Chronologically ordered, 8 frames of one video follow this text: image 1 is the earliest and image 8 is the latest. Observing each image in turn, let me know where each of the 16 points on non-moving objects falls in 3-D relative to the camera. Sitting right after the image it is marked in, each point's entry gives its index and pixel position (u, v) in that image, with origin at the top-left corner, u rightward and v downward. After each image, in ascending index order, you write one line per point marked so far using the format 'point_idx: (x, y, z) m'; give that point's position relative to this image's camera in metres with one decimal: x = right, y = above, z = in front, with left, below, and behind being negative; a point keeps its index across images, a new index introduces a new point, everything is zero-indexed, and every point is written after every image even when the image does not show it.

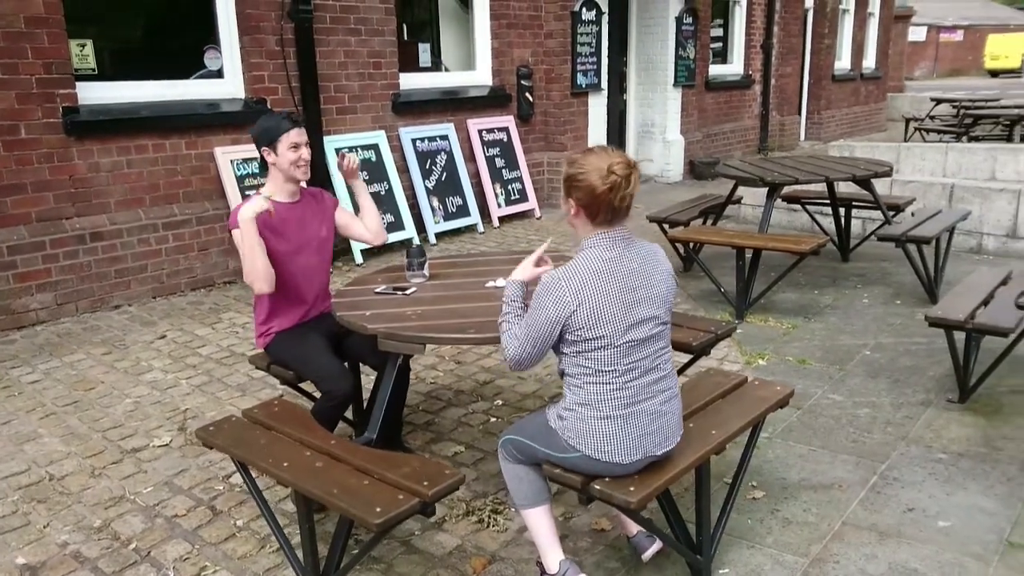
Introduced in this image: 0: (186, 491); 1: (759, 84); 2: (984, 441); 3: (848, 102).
0: (-1.4, -0.8, +3.4) m
1: (+4.0, +3.3, +13.1) m
2: (+2.0, -0.6, +3.5) m
3: (+6.6, +3.7, +16.1) m
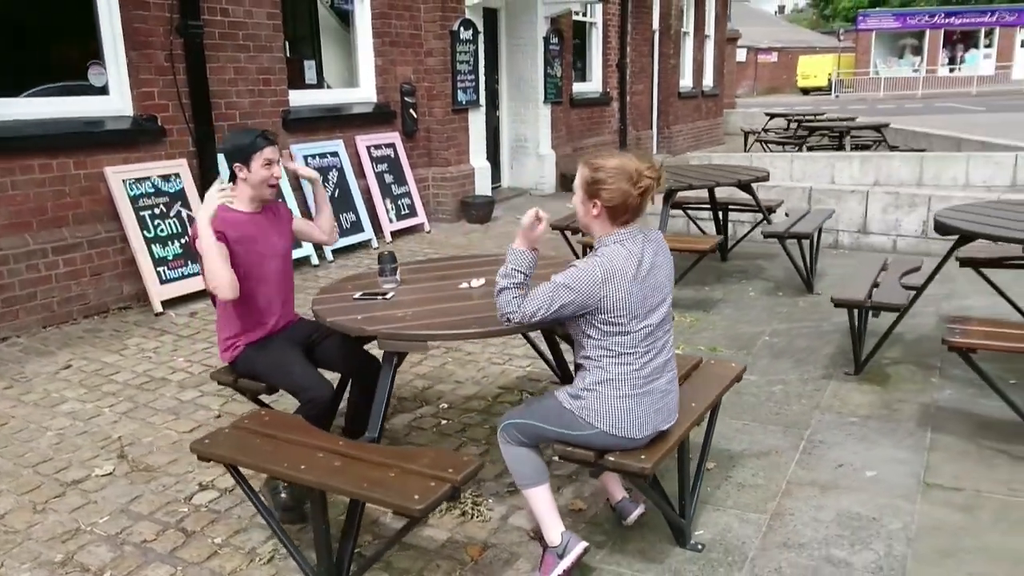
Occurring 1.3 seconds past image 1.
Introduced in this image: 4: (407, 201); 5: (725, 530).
0: (-1.5, -0.9, +3.3) m
1: (+1.8, +3.2, +13.9) m
2: (+1.8, -0.6, +4.0) m
3: (+3.8, +3.6, +17.3) m
4: (-1.1, +0.9, +8.6) m
5: (+0.8, -0.9, +3.0) m
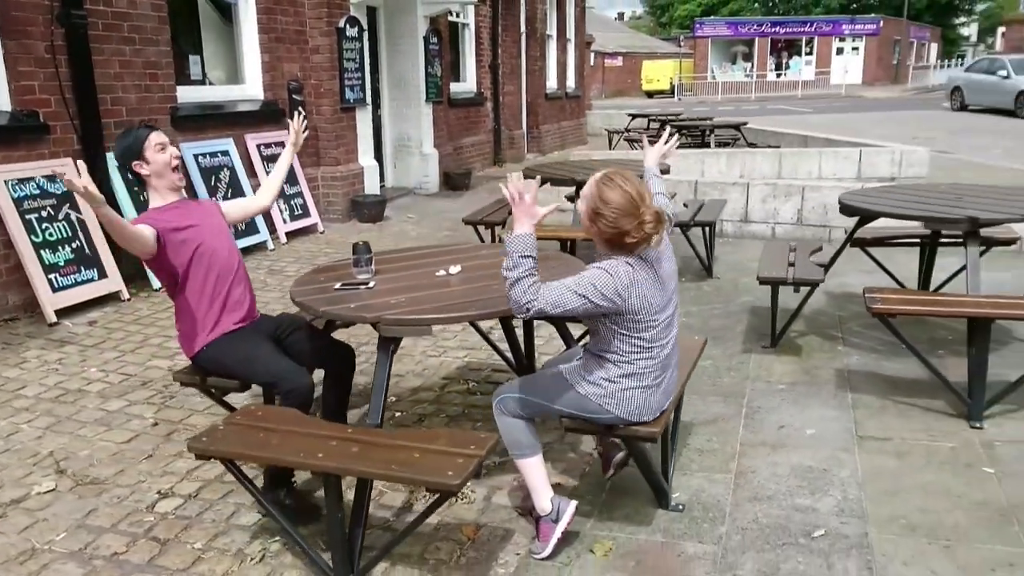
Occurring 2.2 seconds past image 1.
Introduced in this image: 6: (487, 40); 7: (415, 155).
0: (-1.5, -0.9, +3.1) m
1: (-0.4, +3.2, +14.1) m
2: (+1.6, -0.4, +4.4) m
3: (+1.0, +3.7, +17.8) m
4: (-2.2, +0.9, +8.4) m
5: (+0.7, -0.8, +3.2) m
6: (-0.4, +4.2, +13.8) m
7: (-1.3, +1.8, +11.1) m
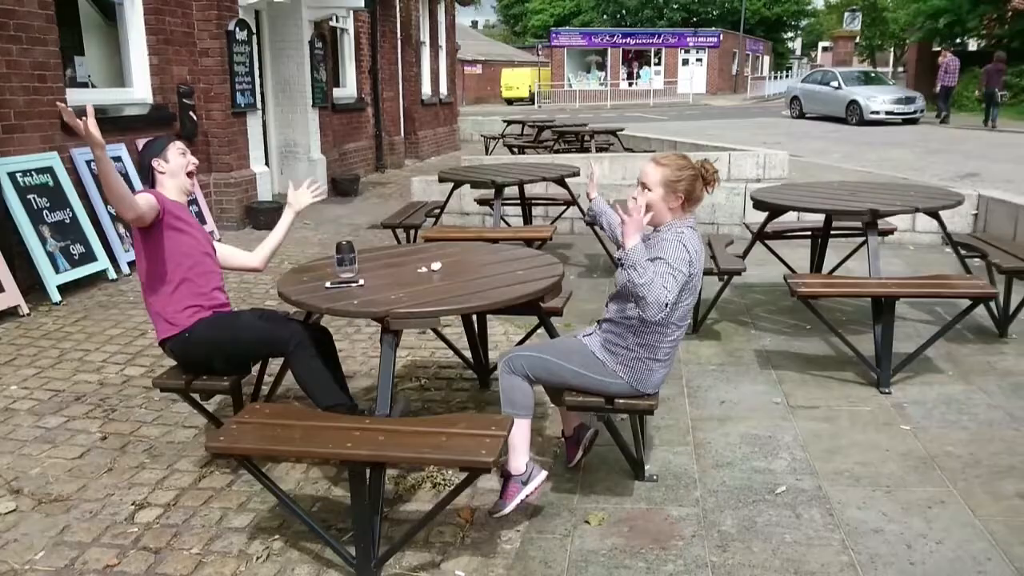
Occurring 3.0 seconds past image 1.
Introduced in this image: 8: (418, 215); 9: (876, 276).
0: (-1.6, -0.9, +3.0) m
1: (-2.4, +3.1, +14.1) m
2: (+1.3, -0.4, +4.8) m
3: (-1.7, +3.6, +18.0) m
4: (-3.2, +0.8, +8.2) m
5: (+0.7, -0.8, +3.5) m
6: (-2.5, +4.1, +13.7) m
7: (-2.8, +1.7, +11.0) m
8: (-0.8, +0.6, +6.7) m
9: (+2.0, +0.1, +4.4) m
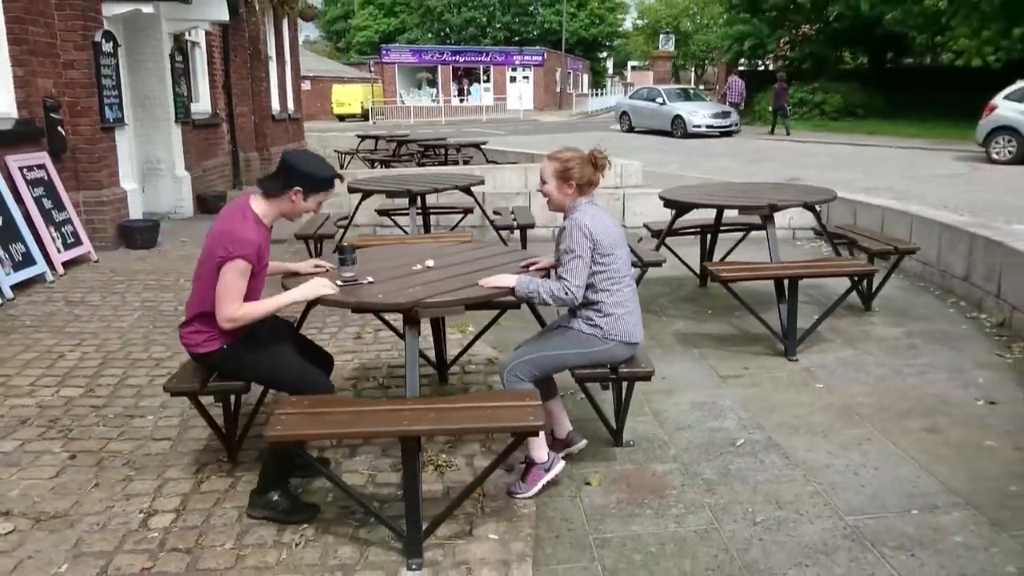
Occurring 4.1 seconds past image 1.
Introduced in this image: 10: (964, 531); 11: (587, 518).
0: (-1.5, -1.0, +3.0) m
1: (-4.8, +2.8, +13.7) m
2: (+0.9, -0.3, +5.3) m
3: (-5.0, +3.2, +17.6) m
4: (-4.2, +0.6, +7.7) m
5: (+0.6, -0.7, +4.0) m
6: (-4.8, +3.8, +13.4) m
7: (-4.5, +1.4, +10.6) m
8: (-1.5, +0.5, +6.8) m
9: (+1.7, +0.2, +5.1) m
10: (+1.6, -0.9, +3.0) m
11: (+0.3, -0.9, +3.2) m
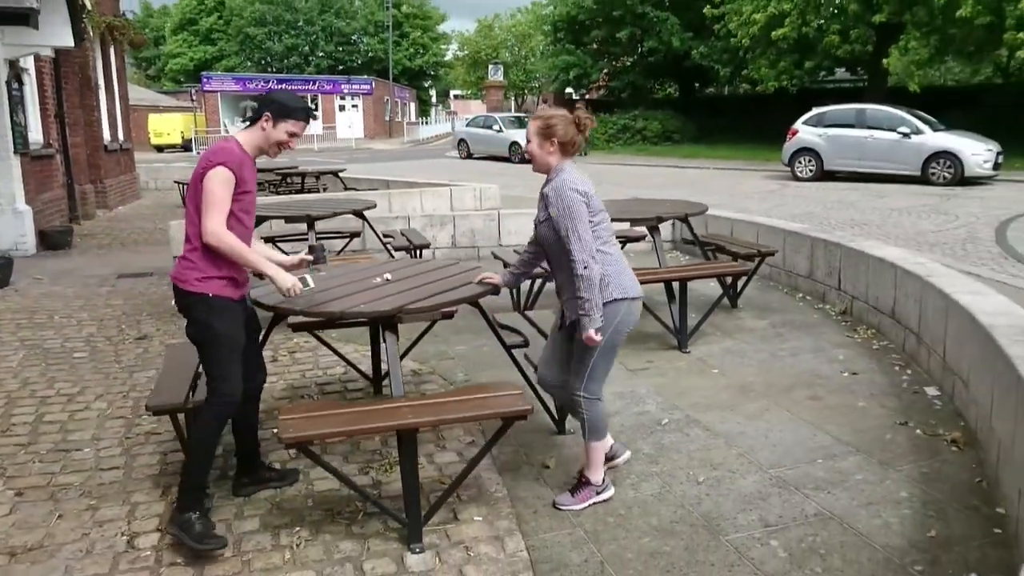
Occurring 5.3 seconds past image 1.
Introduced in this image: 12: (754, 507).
0: (-1.5, -1.1, +3.0) m
1: (-7.2, +2.1, +12.9) m
2: (+0.3, -0.4, +5.8) m
3: (-8.1, +2.4, +16.7) m
4: (-5.2, +0.2, +7.1) m
5: (+0.3, -0.7, +4.4) m
6: (-7.1, +3.1, +12.6) m
7: (-6.1, +0.9, +9.9) m
8: (-2.4, +0.3, +6.8) m
9: (+1.1, +0.2, +5.8) m
10: (+1.6, -0.8, +3.6) m
11: (+0.2, -0.9, +3.6) m
12: (+1.0, -0.9, +3.4) m
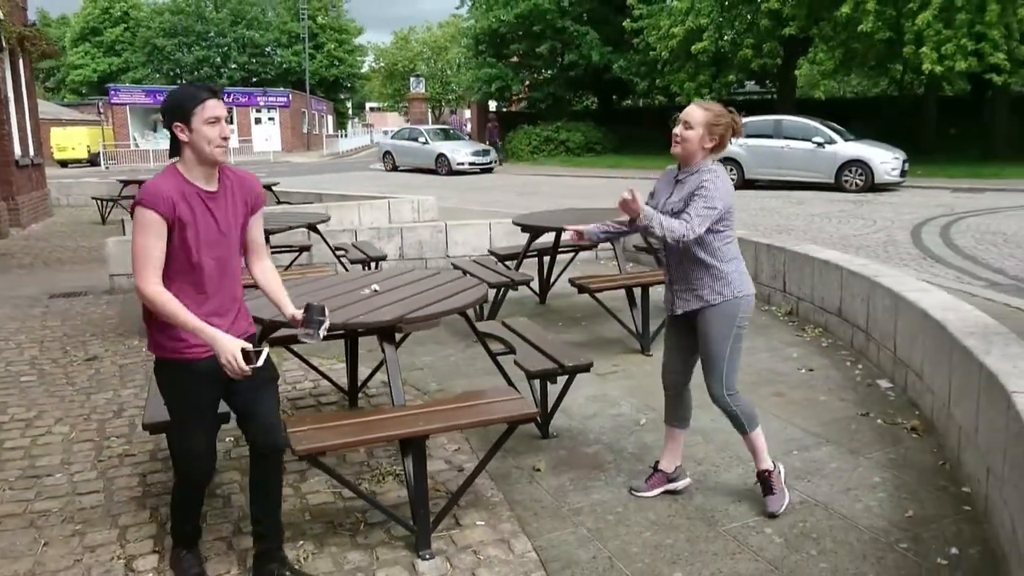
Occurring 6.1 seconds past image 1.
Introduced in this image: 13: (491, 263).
0: (-1.4, -1.1, +3.0) m
1: (-8.1, +1.8, +12.2) m
2: (+0.1, -0.4, +5.9) m
3: (-9.5, +2.0, +16.0) m
4: (-5.6, 0.0, +6.7) m
5: (+0.2, -0.7, +4.5) m
6: (-8.1, +2.8, +12.0) m
7: (-6.7, +0.6, +9.3) m
8: (-2.8, +0.1, +6.6) m
9: (+0.8, +0.1, +6.0) m
10: (+1.5, -0.8, +3.9) m
11: (+0.2, -0.9, +3.7) m
12: (+1.0, -0.9, +3.5) m
13: (-0.2, +0.2, +6.6) m
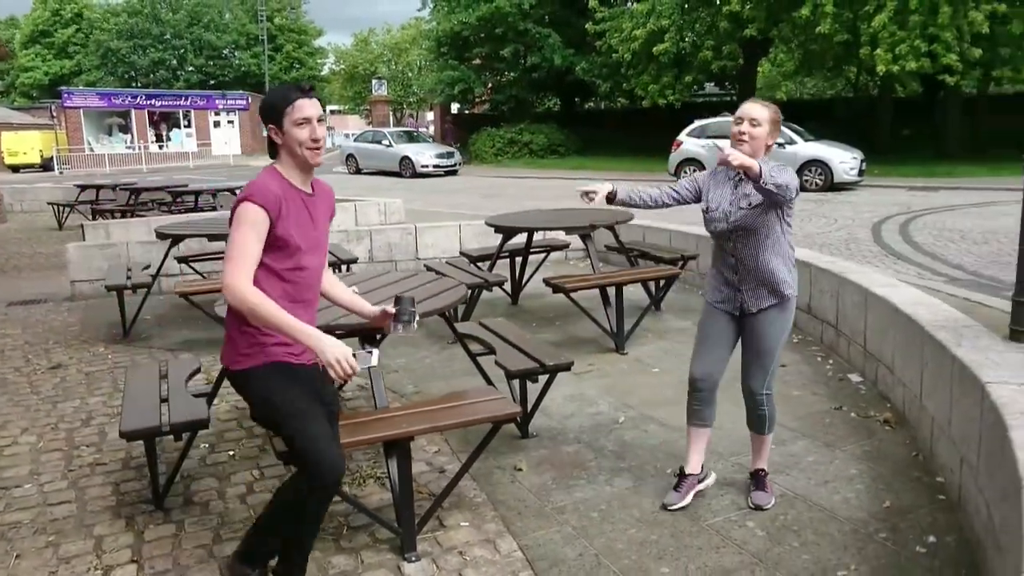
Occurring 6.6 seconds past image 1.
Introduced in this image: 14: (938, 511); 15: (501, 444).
0: (-1.5, -1.1, +2.9) m
1: (-8.6, +1.6, +11.9) m
2: (-0.1, -0.5, +5.9) m
3: (-10.1, +1.8, +15.5) m
4: (-5.8, -0.1, +6.4) m
5: (+0.1, -0.7, +4.5) m
6: (-8.6, +2.6, +11.6) m
7: (-7.1, +0.5, +9.0) m
8: (-3.0, +0.1, +6.5) m
9: (+0.6, +0.1, +6.0) m
10: (+1.4, -0.8, +3.9) m
11: (+0.1, -0.9, +3.7) m
12: (+0.9, -0.9, +3.6) m
13: (-0.4, +0.2, +6.6) m
14: (+1.7, -0.9, +3.3) m
15: (-0.1, -0.8, +4.2) m
